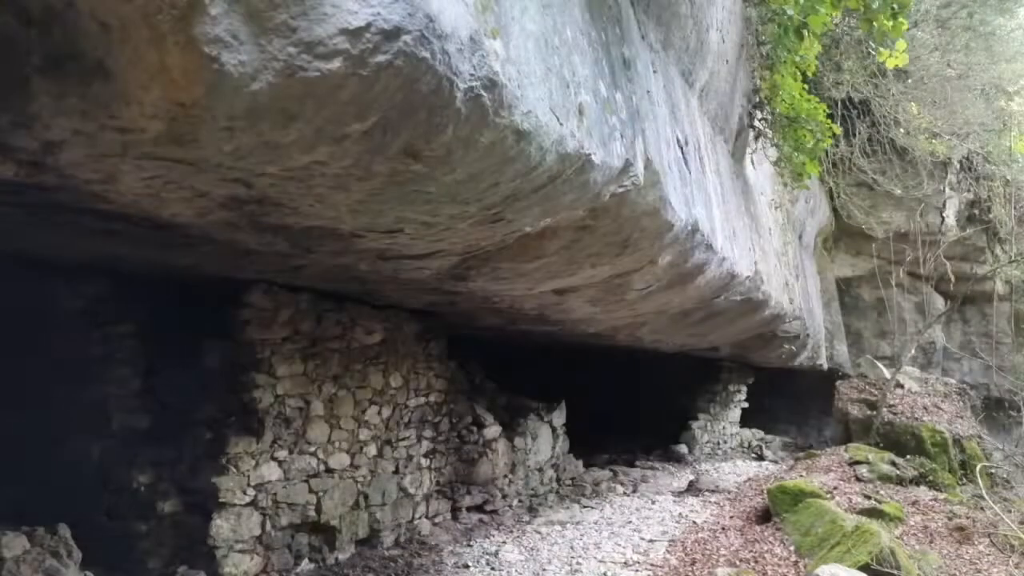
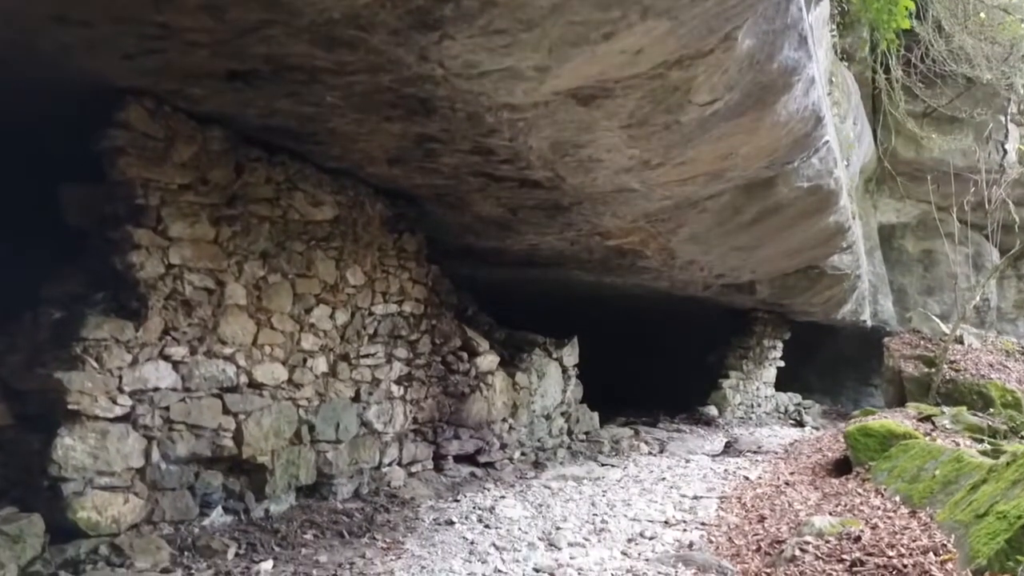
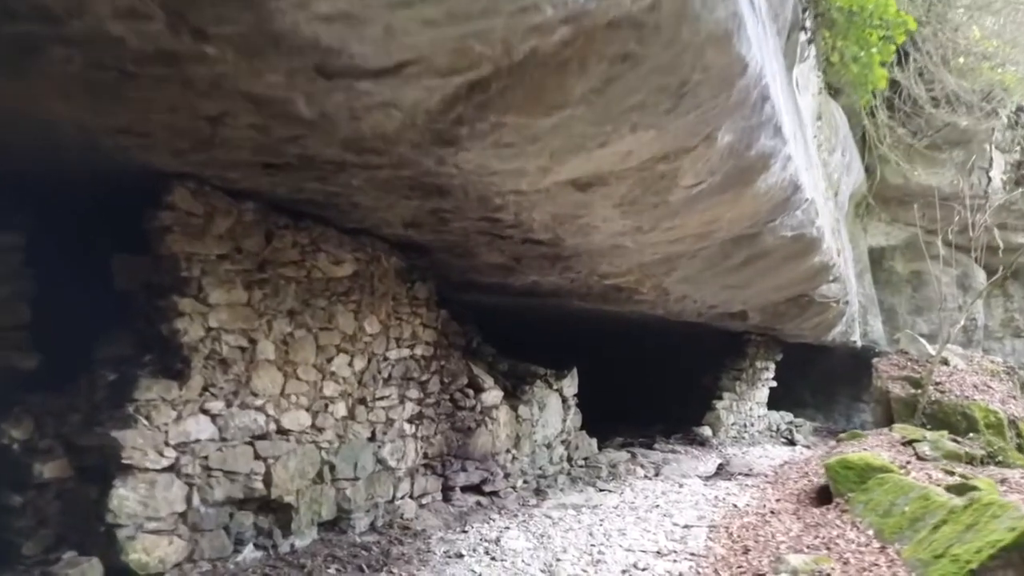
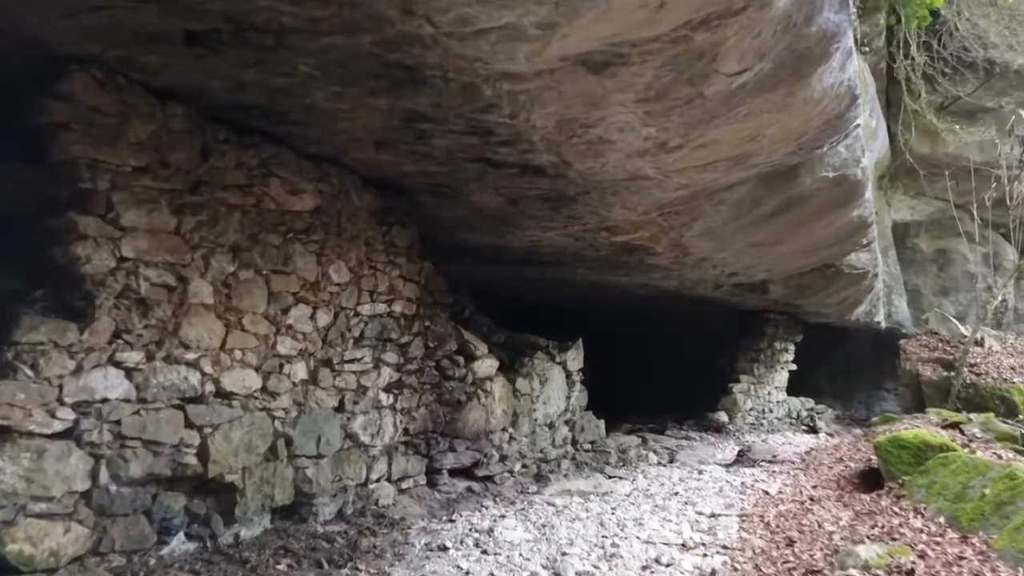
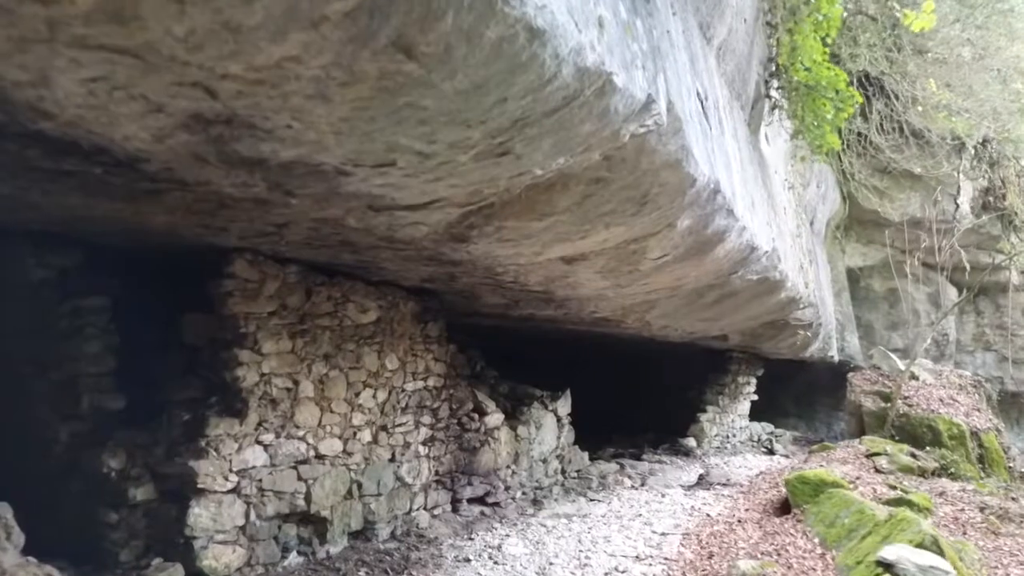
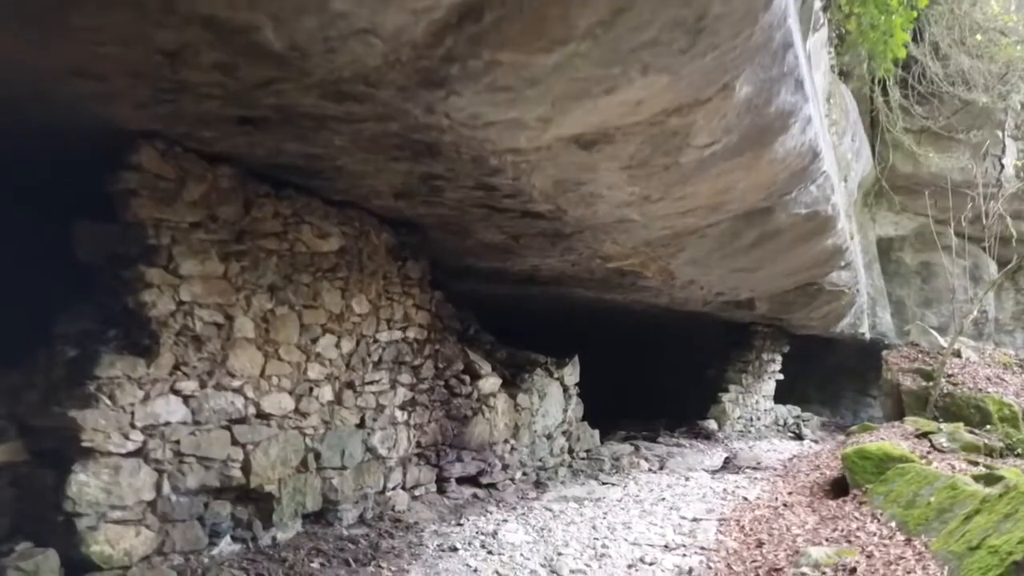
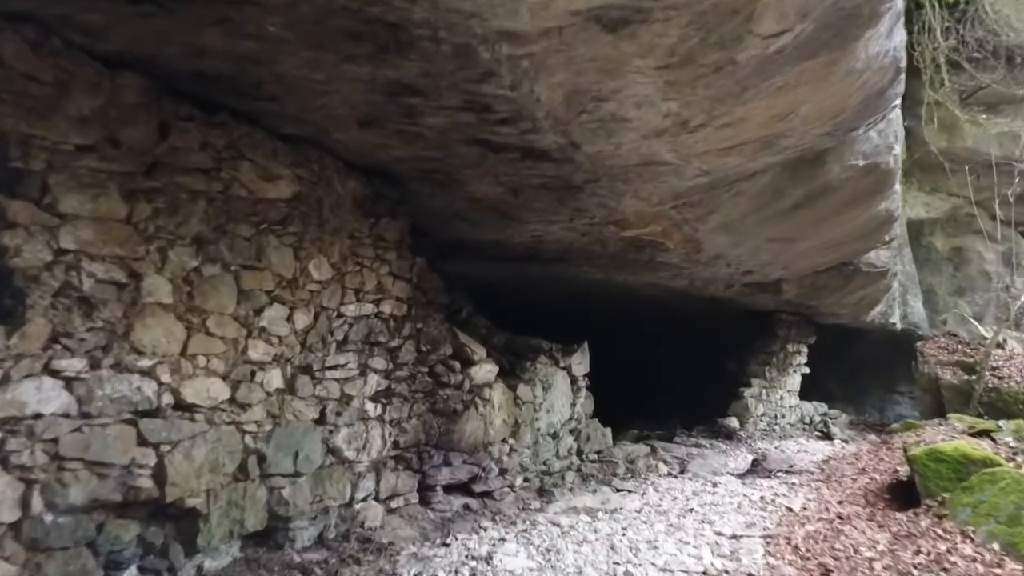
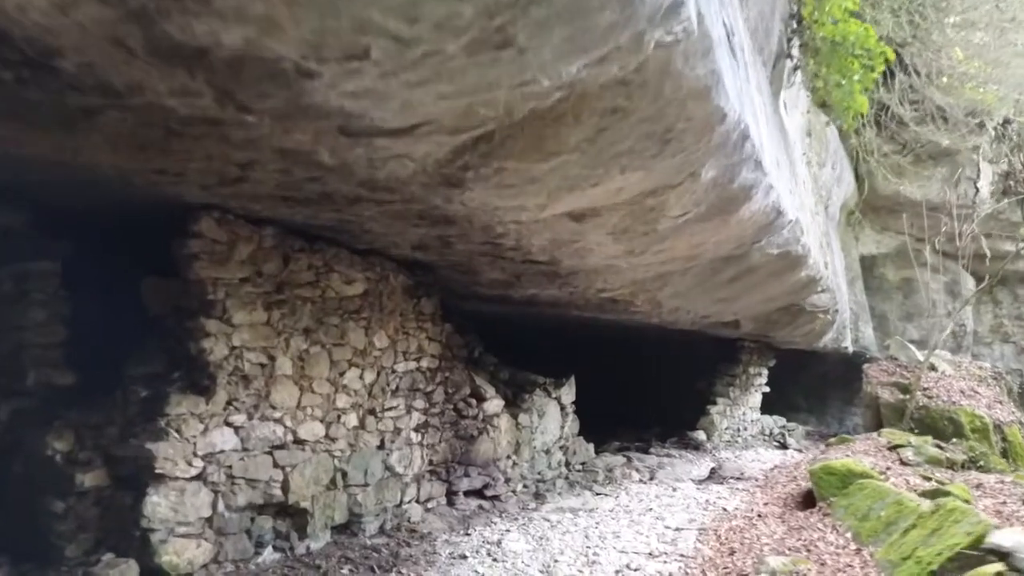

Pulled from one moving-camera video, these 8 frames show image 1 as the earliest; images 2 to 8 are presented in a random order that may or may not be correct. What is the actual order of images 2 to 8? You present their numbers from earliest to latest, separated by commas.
5, 8, 3, 6, 2, 4, 7
